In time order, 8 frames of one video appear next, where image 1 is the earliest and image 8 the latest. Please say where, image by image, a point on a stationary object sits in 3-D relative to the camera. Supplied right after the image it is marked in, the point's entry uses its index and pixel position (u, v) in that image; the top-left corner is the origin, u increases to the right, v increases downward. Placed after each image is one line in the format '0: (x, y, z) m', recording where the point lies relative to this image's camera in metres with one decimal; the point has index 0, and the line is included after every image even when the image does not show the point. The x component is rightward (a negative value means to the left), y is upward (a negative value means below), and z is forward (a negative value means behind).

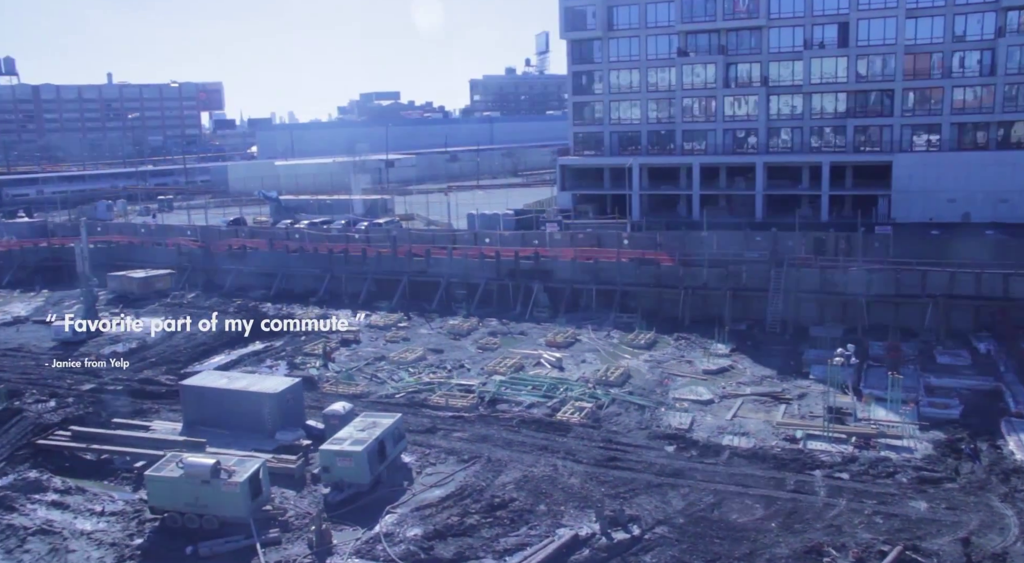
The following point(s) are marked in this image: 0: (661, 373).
0: (+2.9, -1.8, +15.7) m
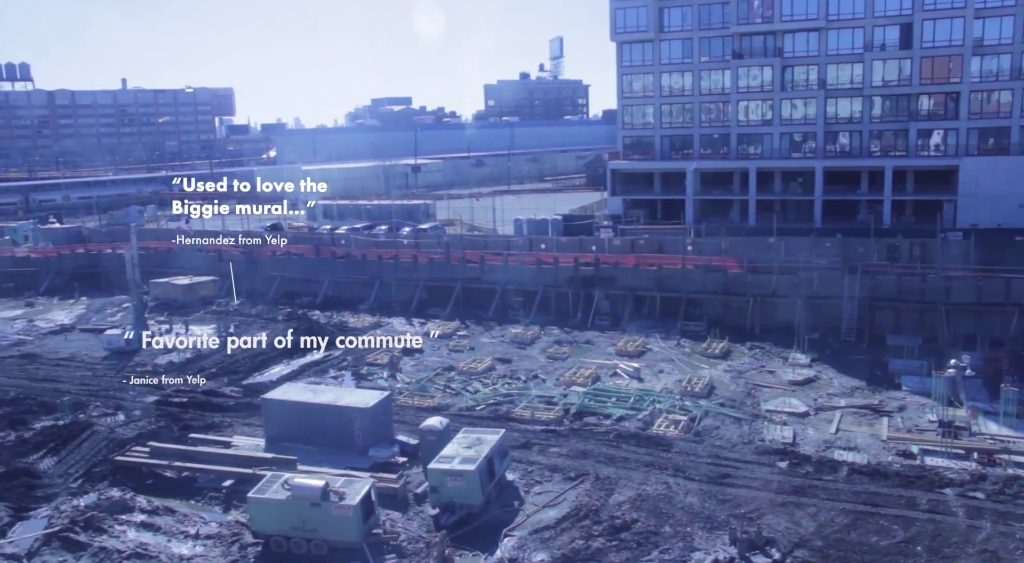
0: (+4.4, -1.9, +15.1) m
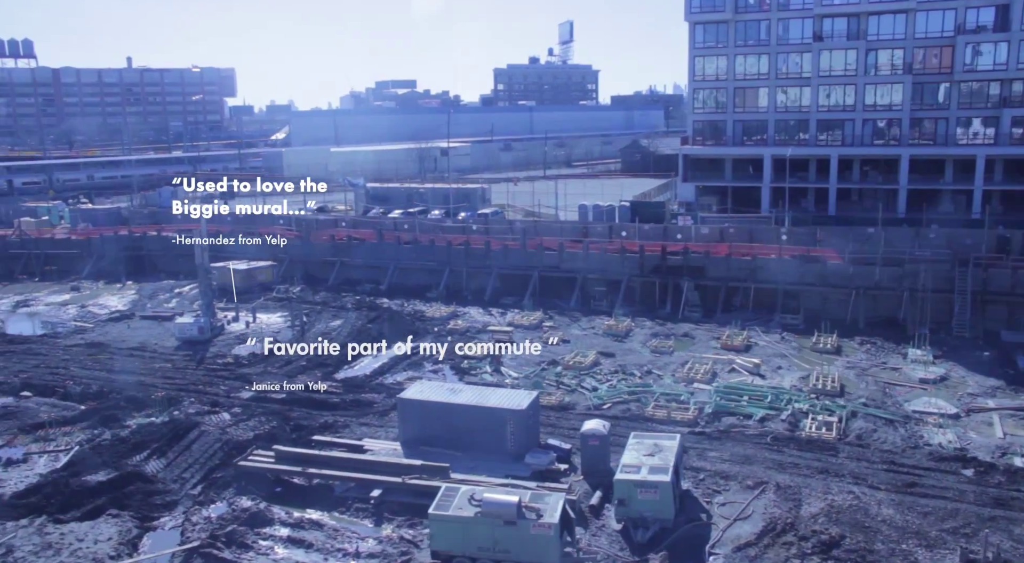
0: (+6.4, -1.8, +14.2) m
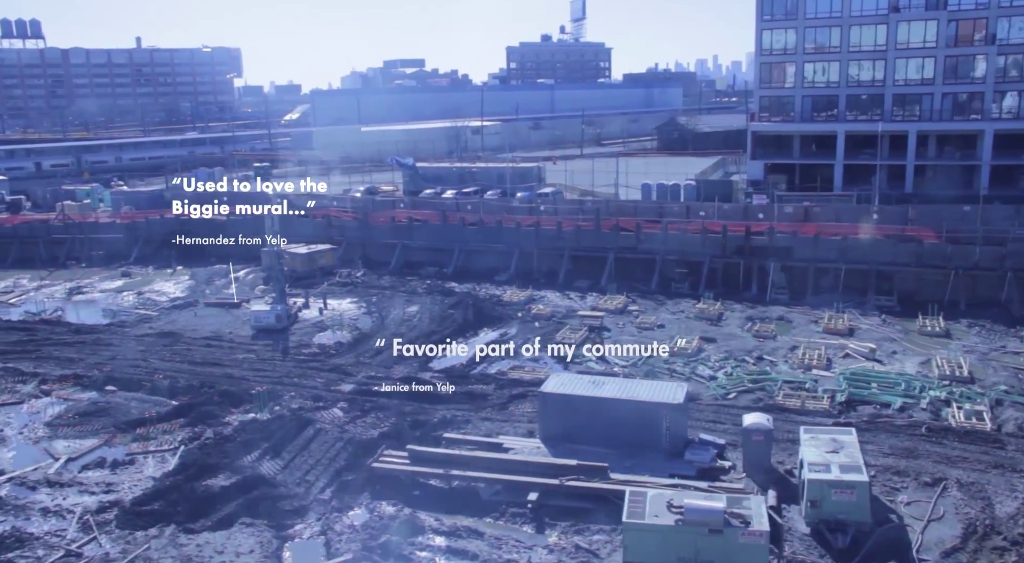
0: (+8.2, -1.4, +13.5) m
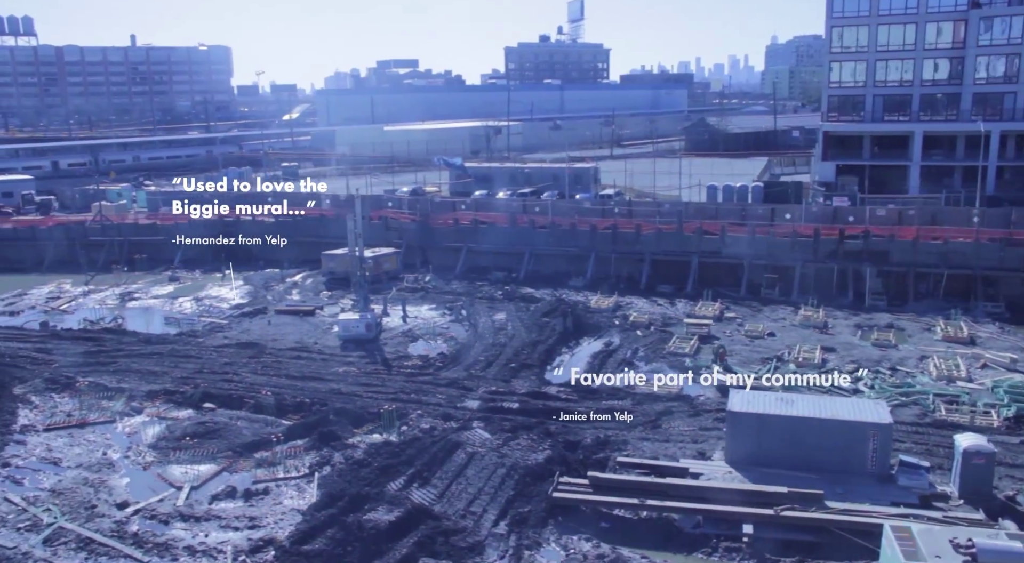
0: (+10.2, -1.5, +12.9) m
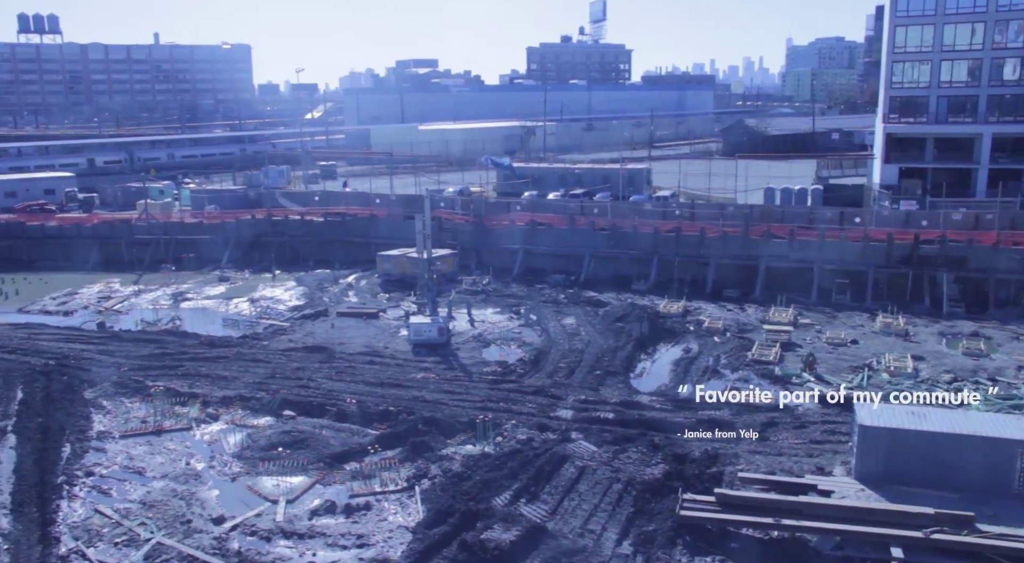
0: (+11.5, -1.7, +12.3) m
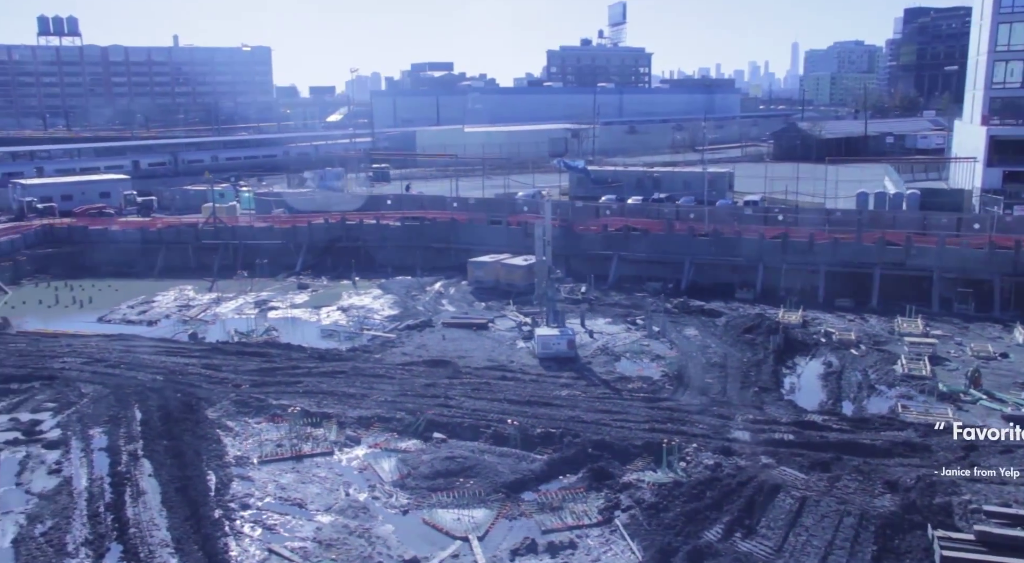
0: (+13.6, -1.8, +11.4) m
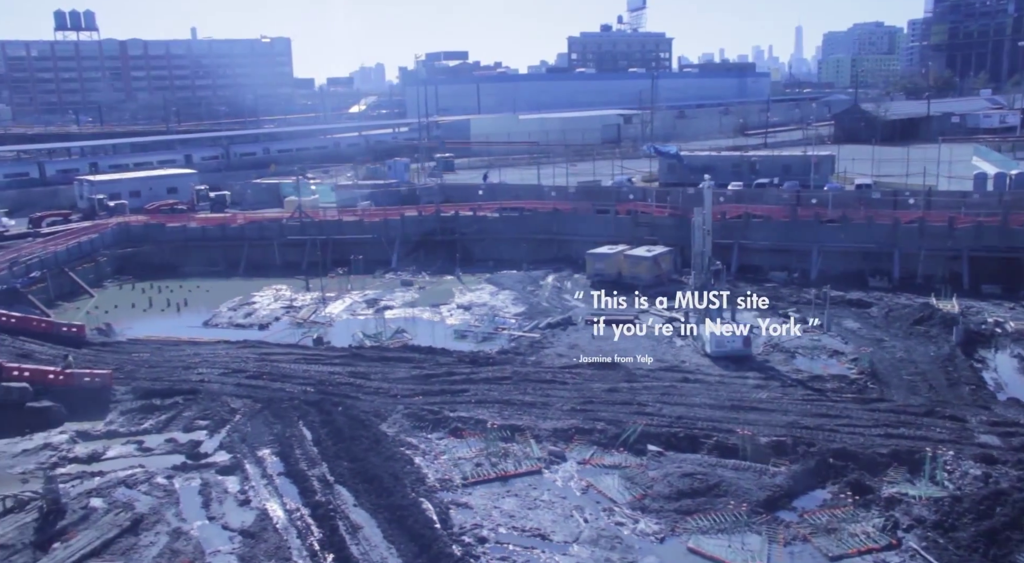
0: (+16.2, -1.5, +10.4) m
